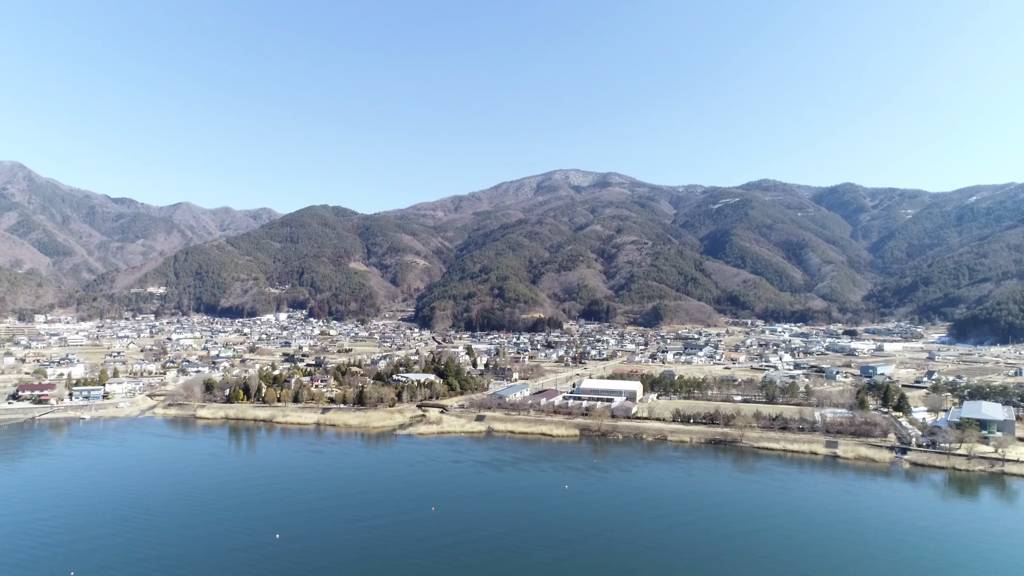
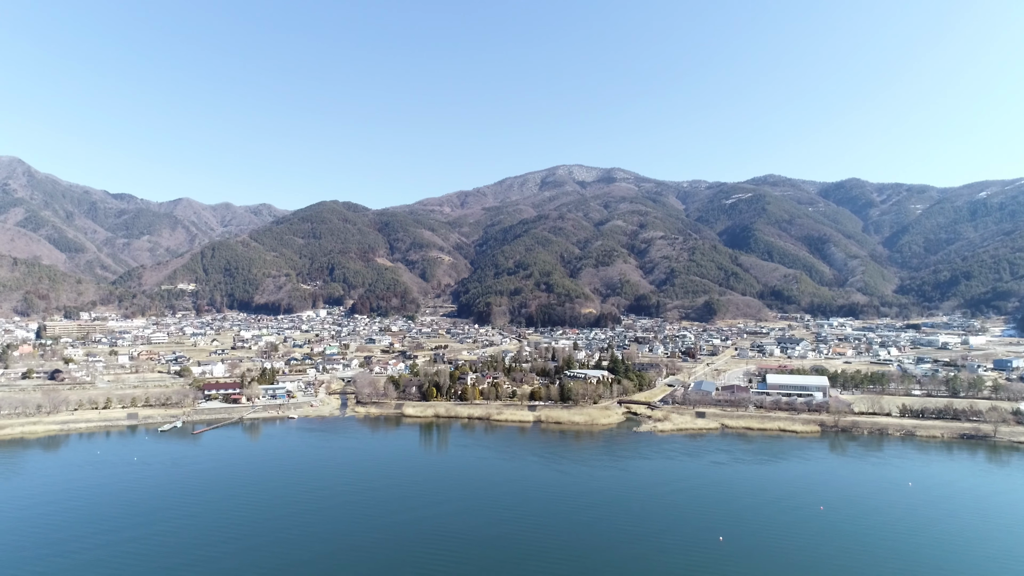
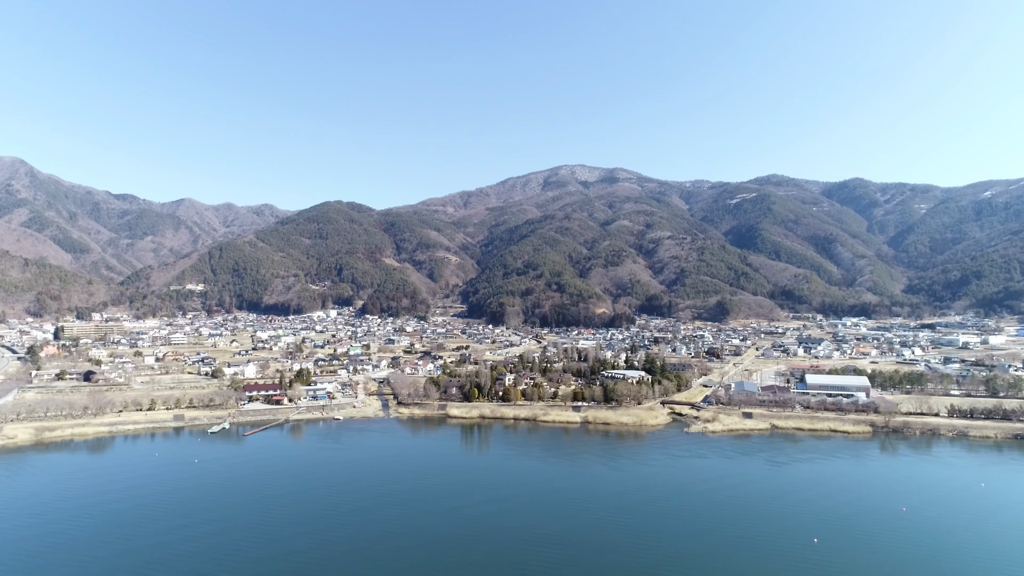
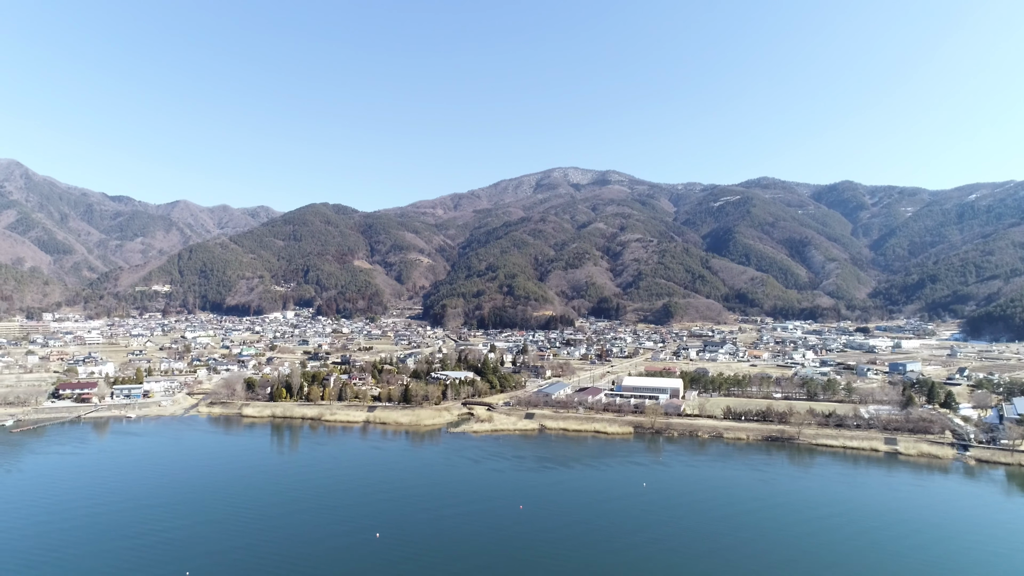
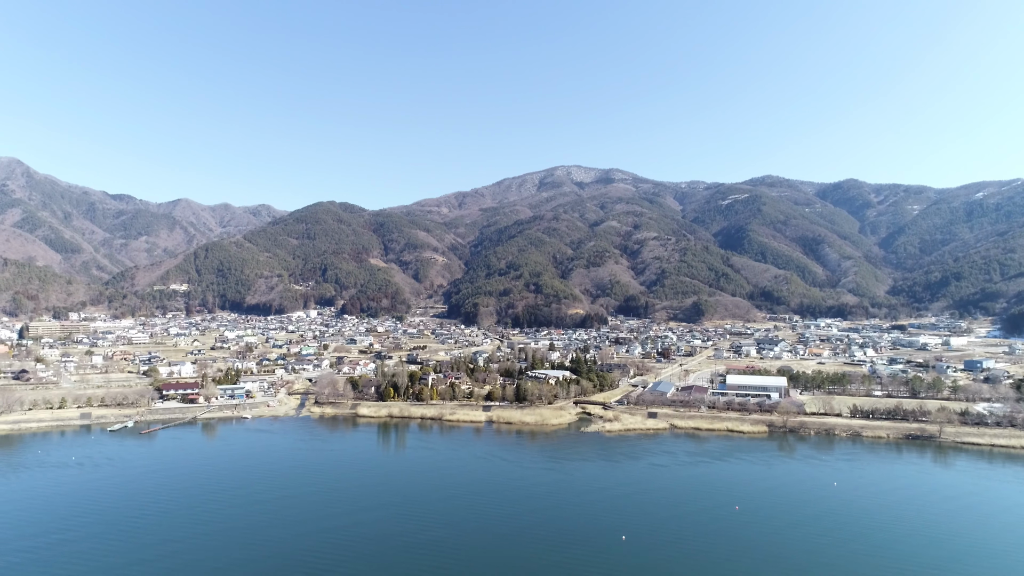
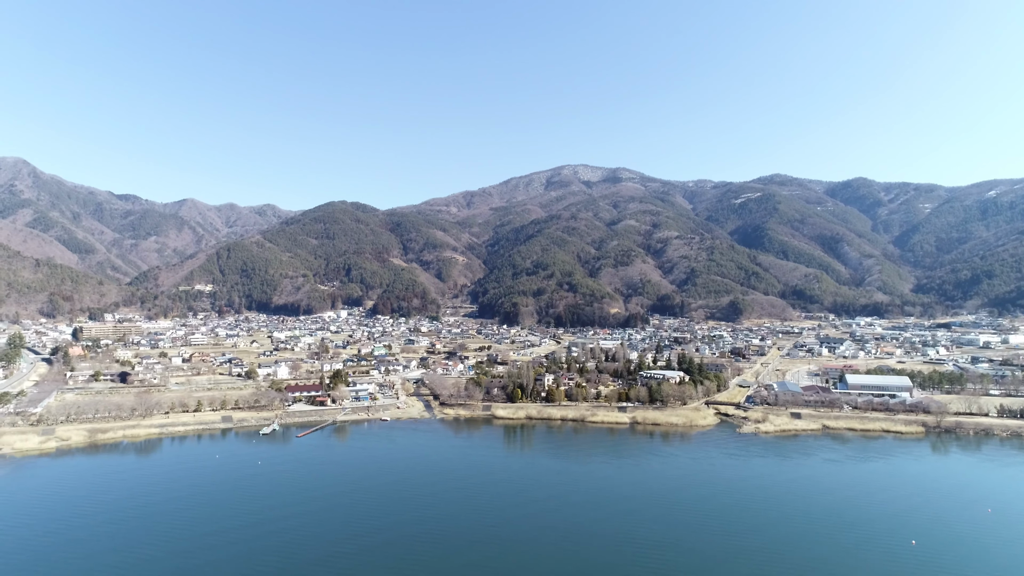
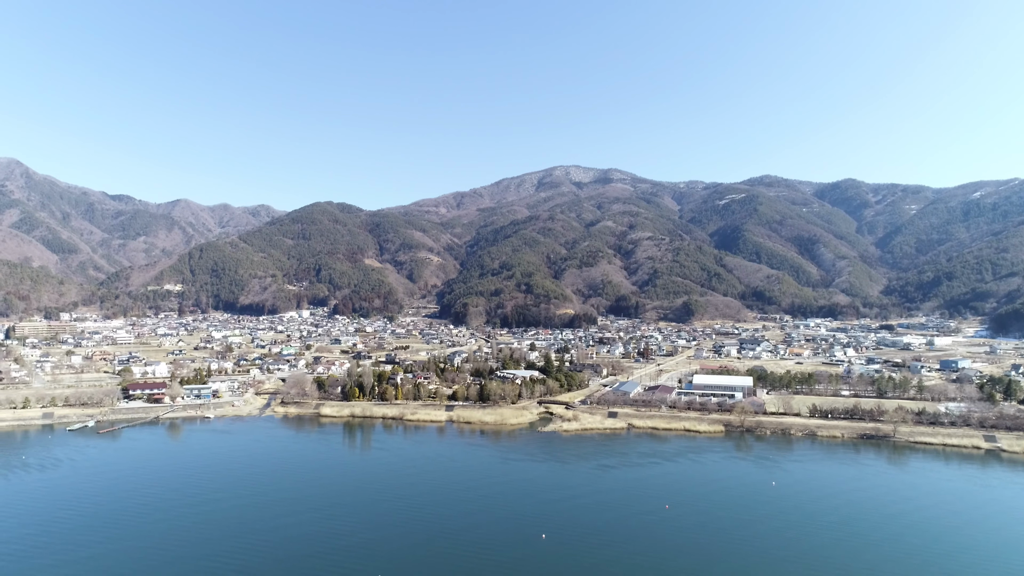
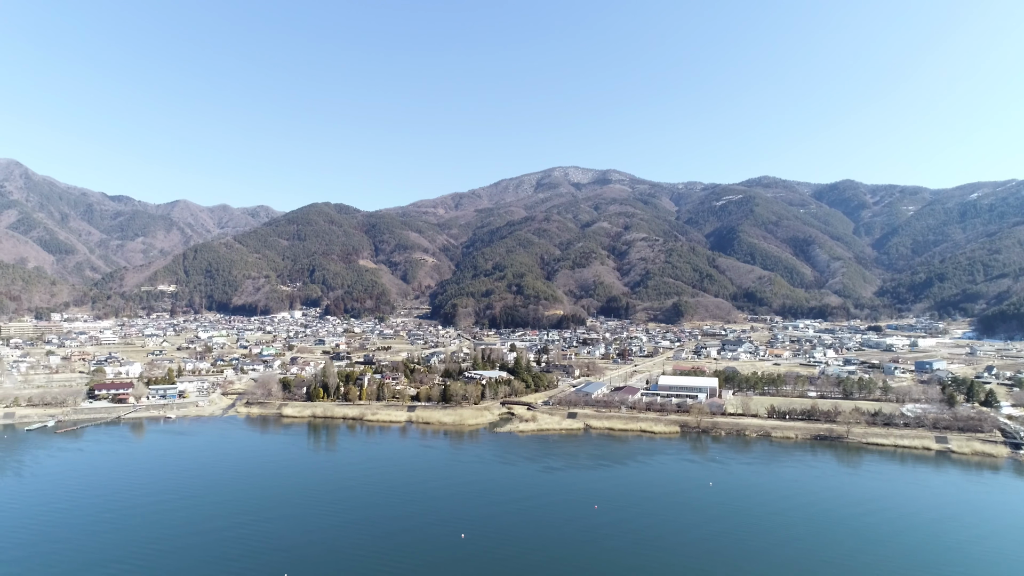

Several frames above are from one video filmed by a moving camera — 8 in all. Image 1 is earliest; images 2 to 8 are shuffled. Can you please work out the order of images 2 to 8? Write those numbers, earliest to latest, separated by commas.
4, 8, 7, 5, 2, 3, 6
